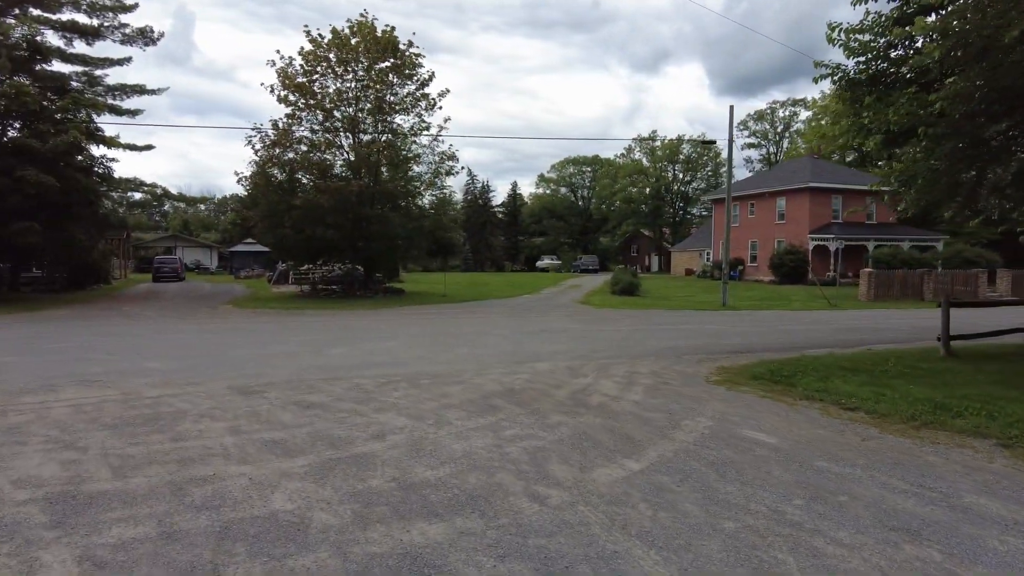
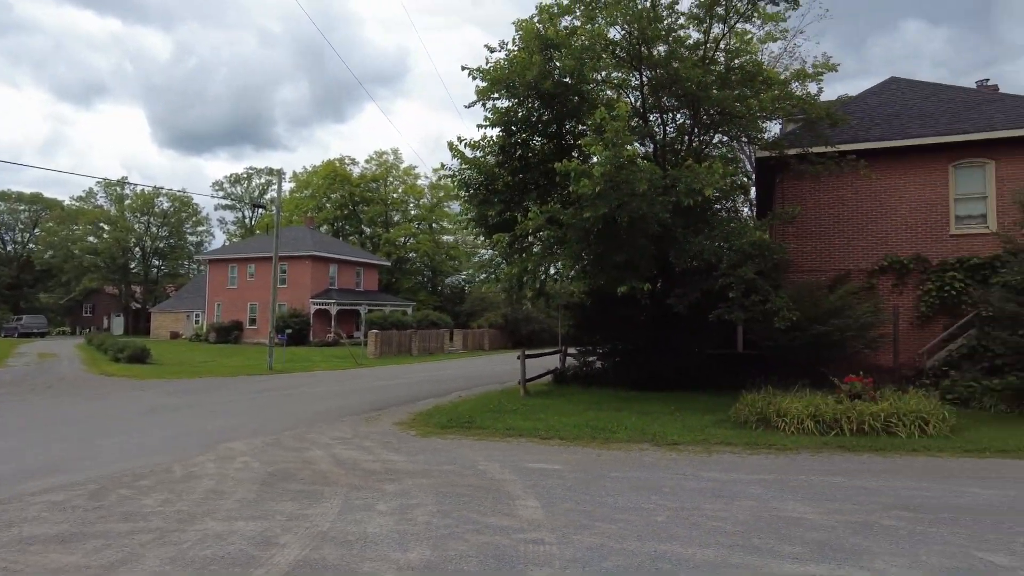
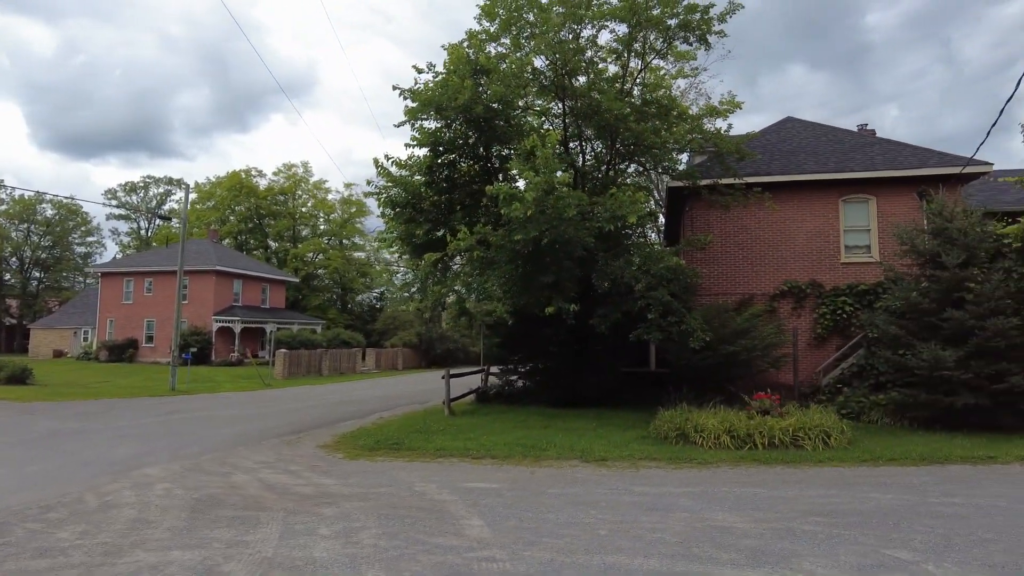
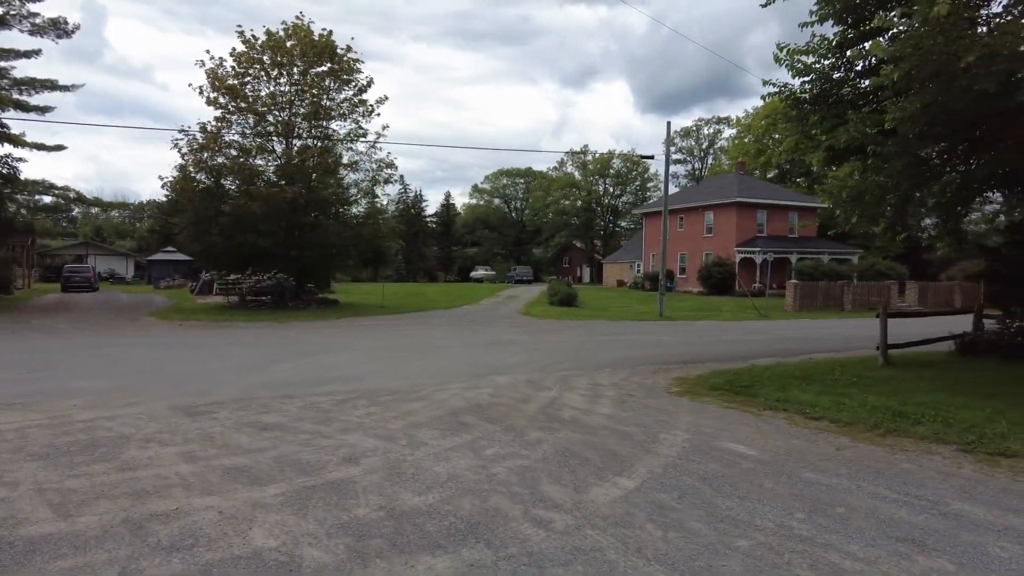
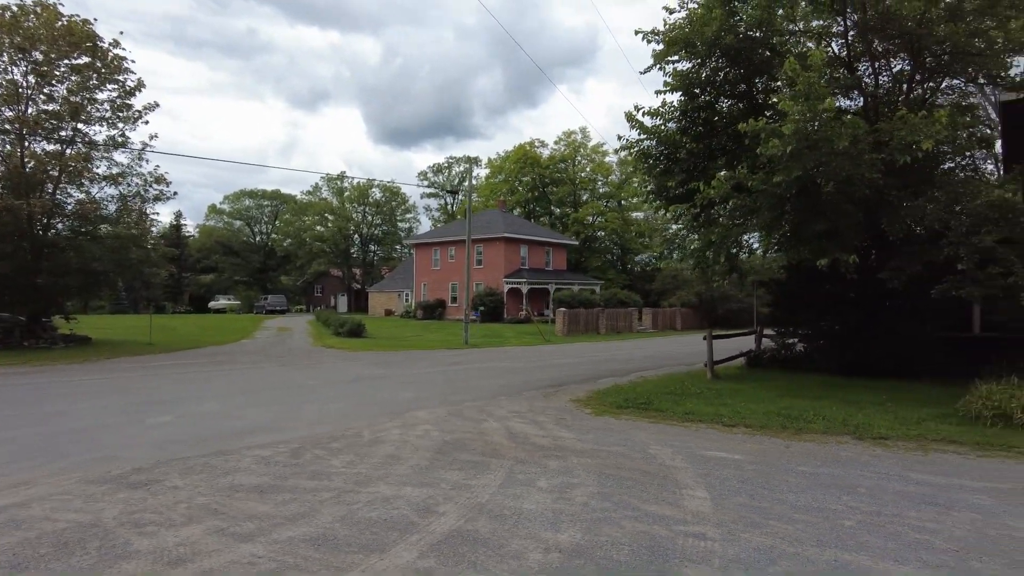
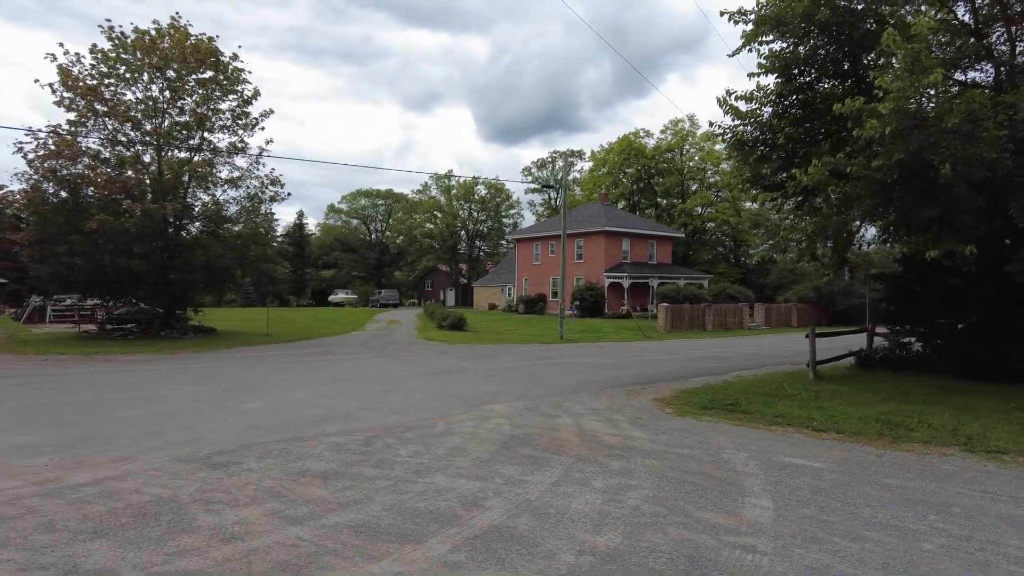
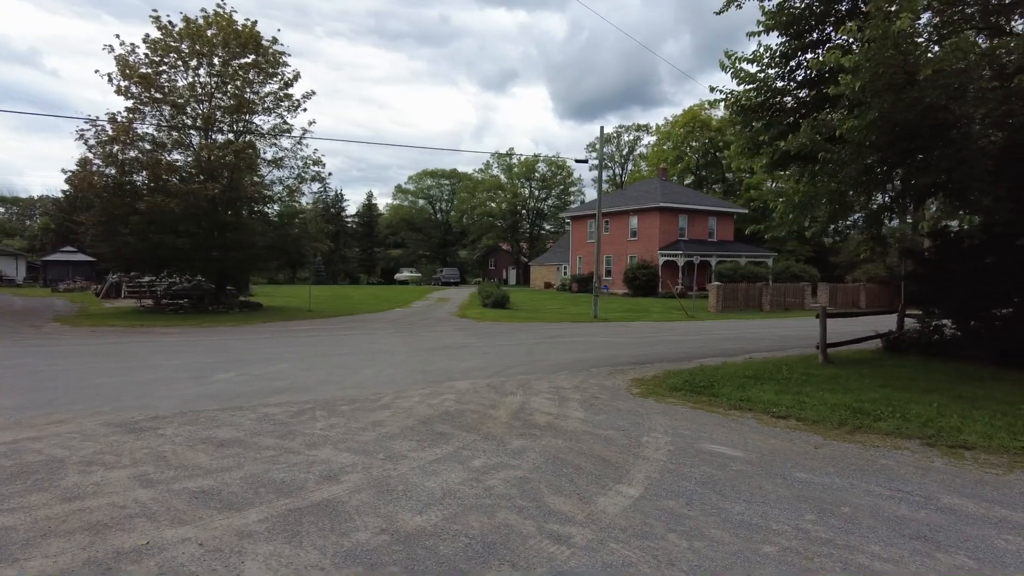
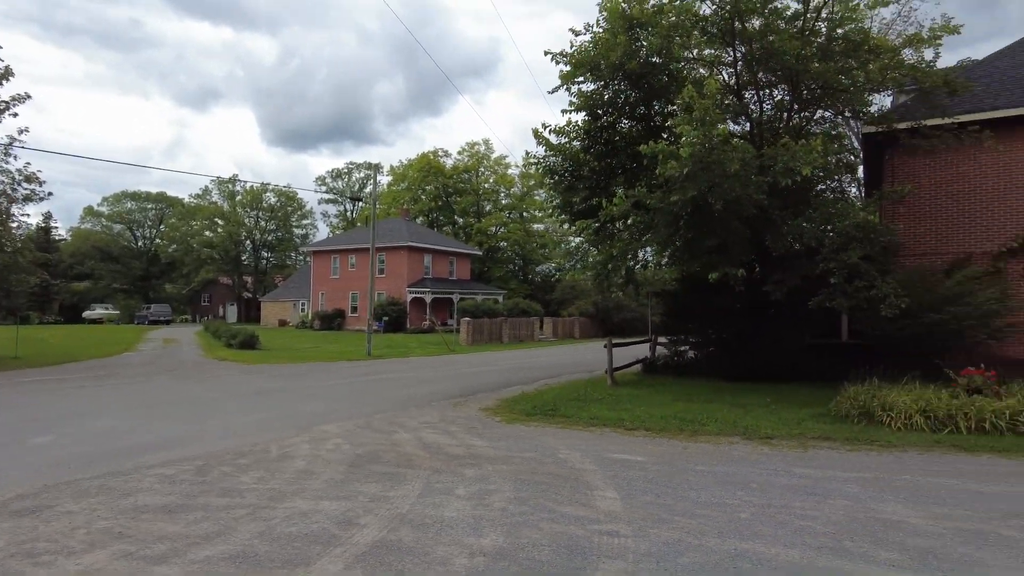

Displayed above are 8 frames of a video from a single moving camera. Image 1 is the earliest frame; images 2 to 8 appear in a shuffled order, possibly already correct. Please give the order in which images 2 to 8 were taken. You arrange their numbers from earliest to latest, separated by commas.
4, 7, 6, 5, 8, 2, 3
